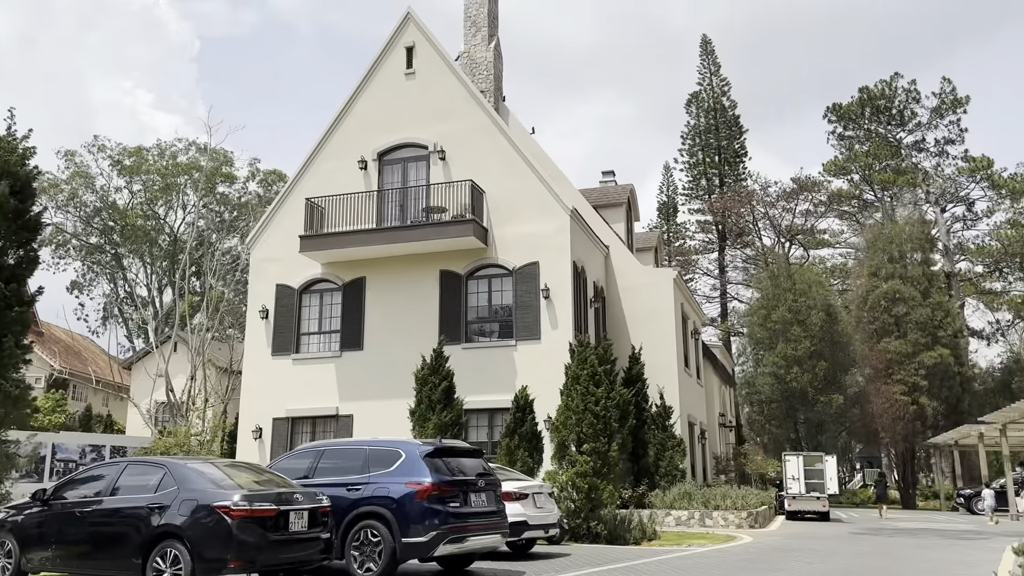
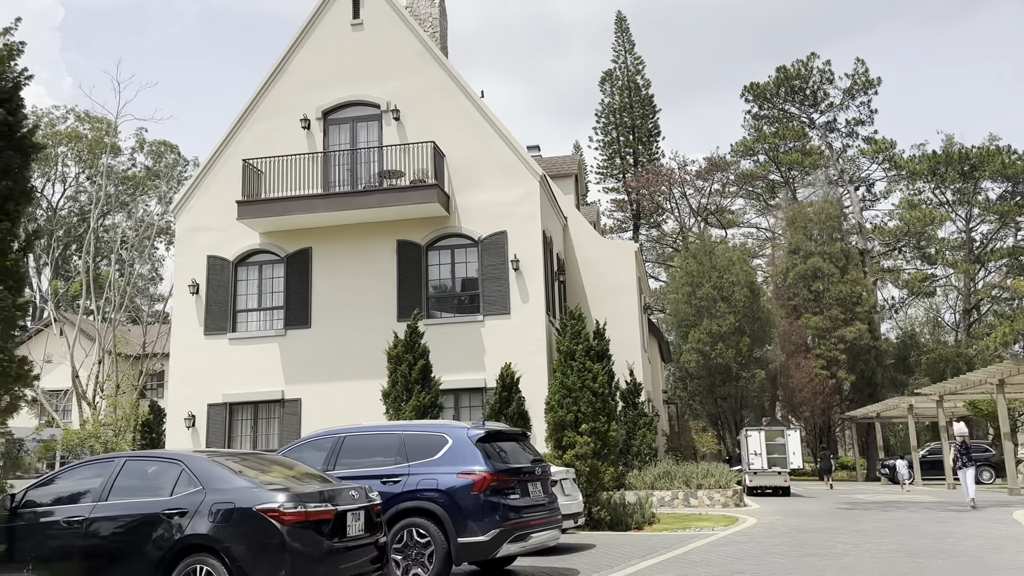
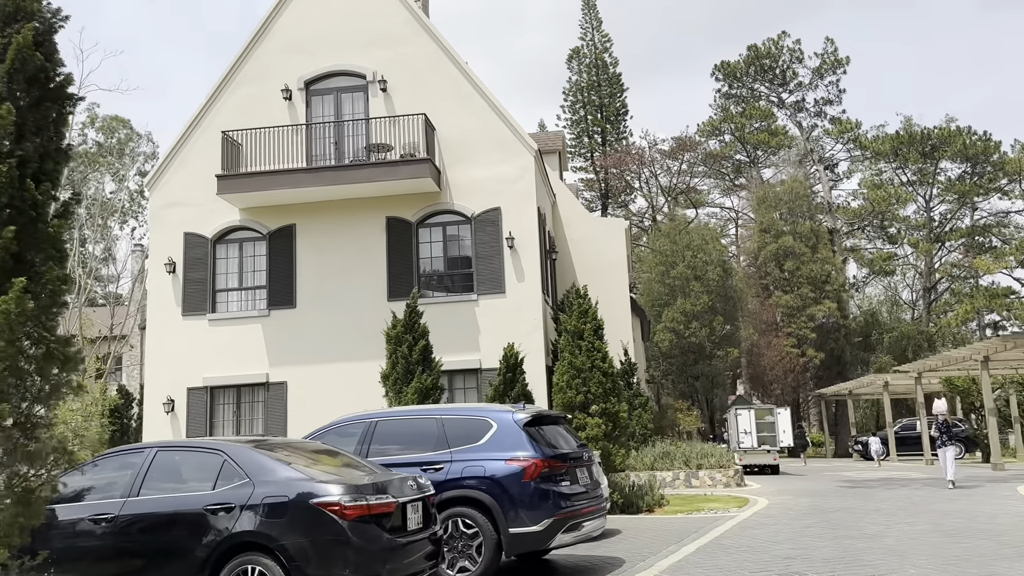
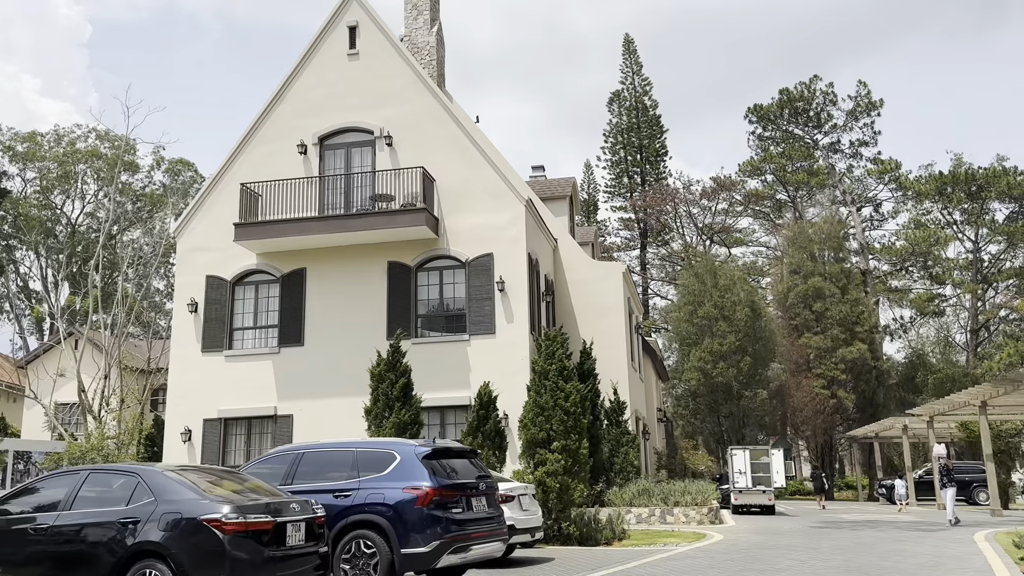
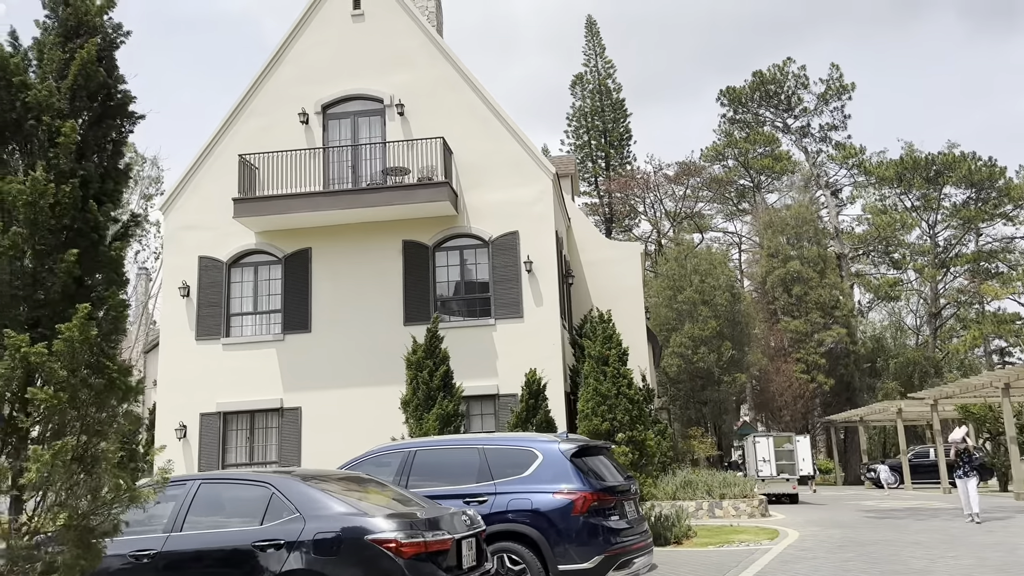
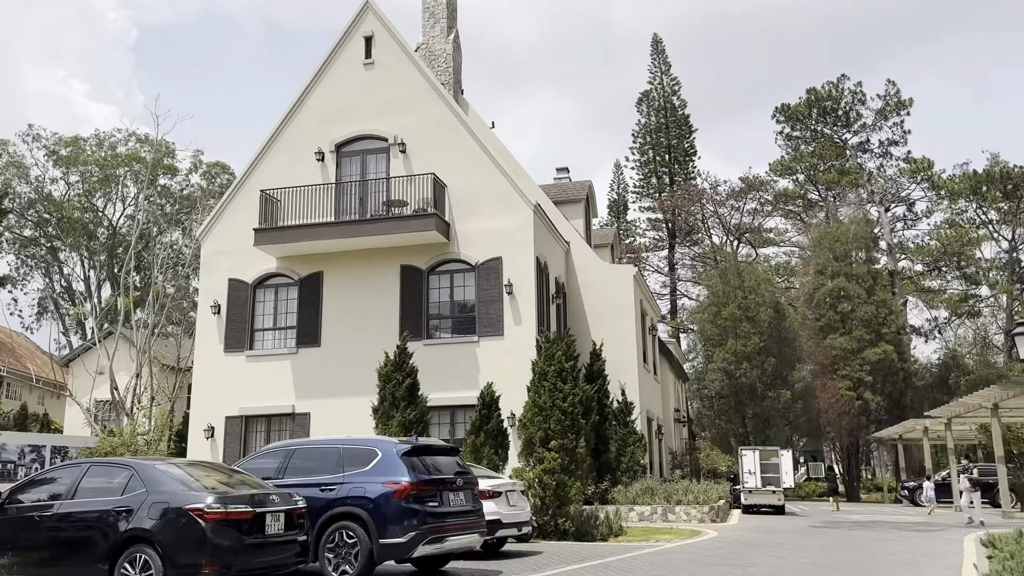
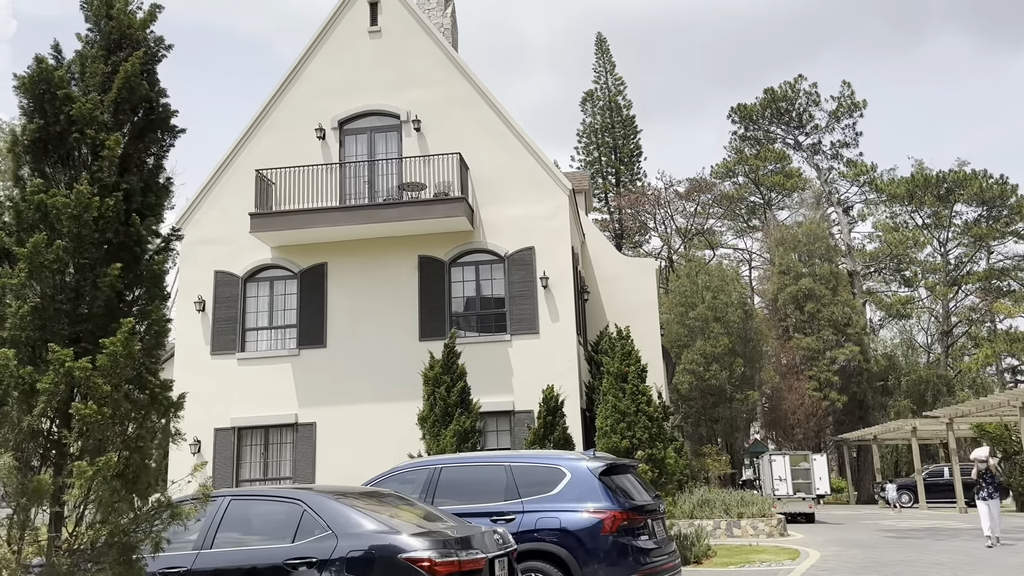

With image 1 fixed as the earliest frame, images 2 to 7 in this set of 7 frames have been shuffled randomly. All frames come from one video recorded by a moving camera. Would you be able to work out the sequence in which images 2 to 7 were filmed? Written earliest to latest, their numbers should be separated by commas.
6, 4, 2, 3, 5, 7
